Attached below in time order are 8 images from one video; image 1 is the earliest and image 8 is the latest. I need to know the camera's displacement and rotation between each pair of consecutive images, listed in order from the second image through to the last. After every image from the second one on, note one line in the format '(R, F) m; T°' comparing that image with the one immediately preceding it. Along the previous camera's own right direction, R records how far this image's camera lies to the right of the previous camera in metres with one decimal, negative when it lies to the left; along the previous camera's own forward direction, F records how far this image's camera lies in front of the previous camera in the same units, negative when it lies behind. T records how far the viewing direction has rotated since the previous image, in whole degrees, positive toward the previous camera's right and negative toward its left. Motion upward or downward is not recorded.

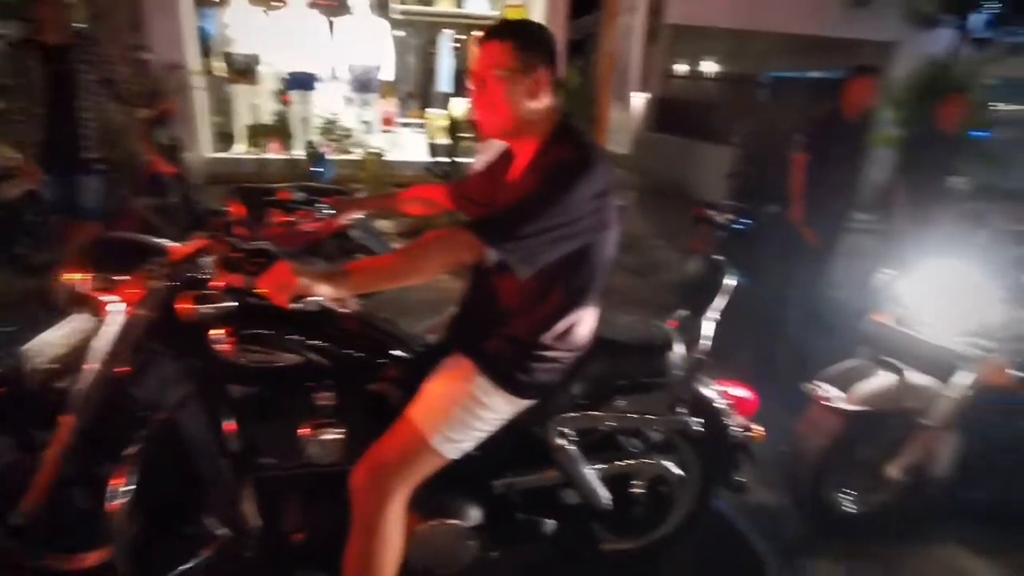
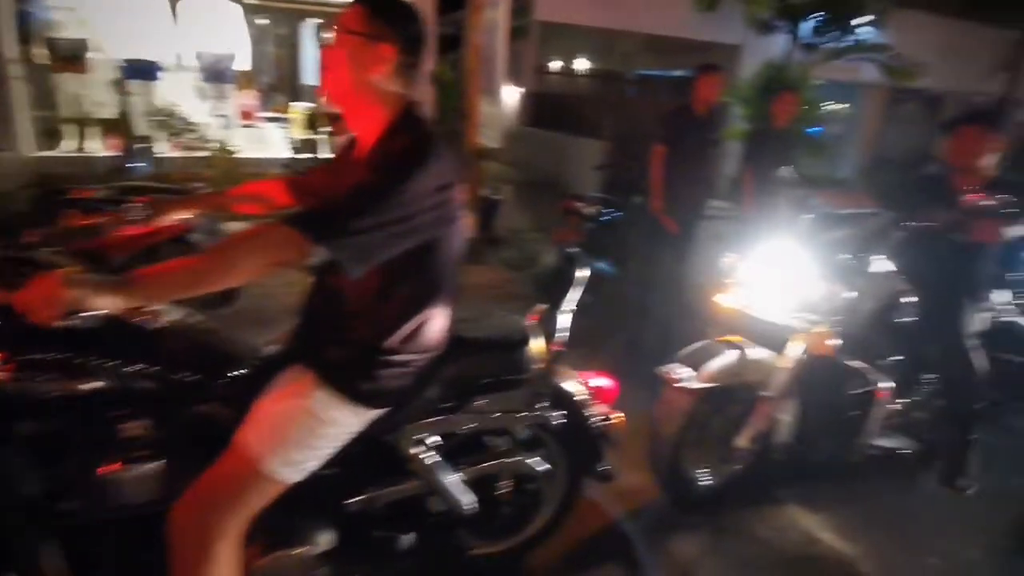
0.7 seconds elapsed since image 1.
(+0.2, +0.1) m; +11°
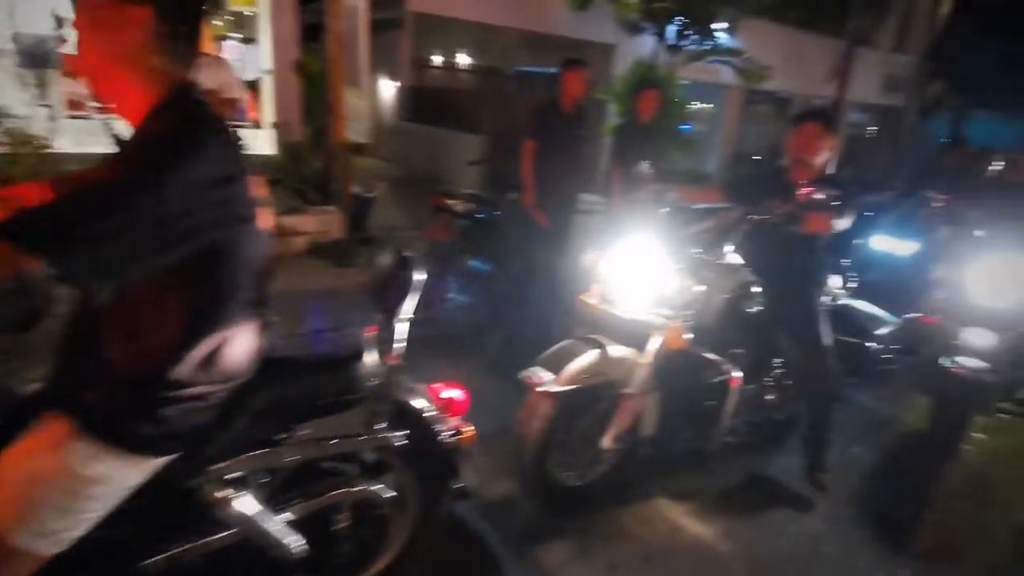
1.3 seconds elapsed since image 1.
(+0.3, +0.2) m; +10°
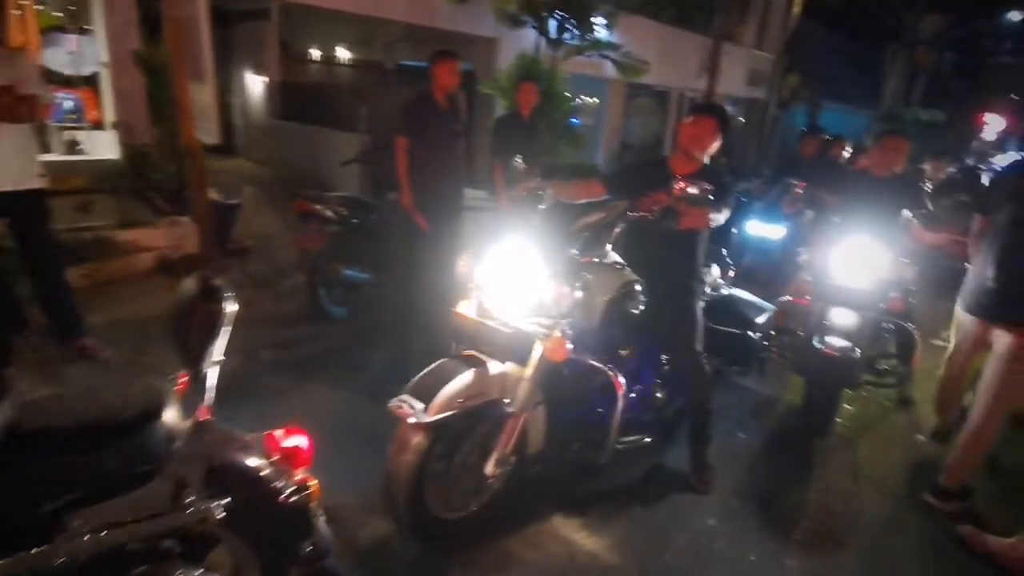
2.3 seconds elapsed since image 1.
(+0.2, +0.3) m; +10°
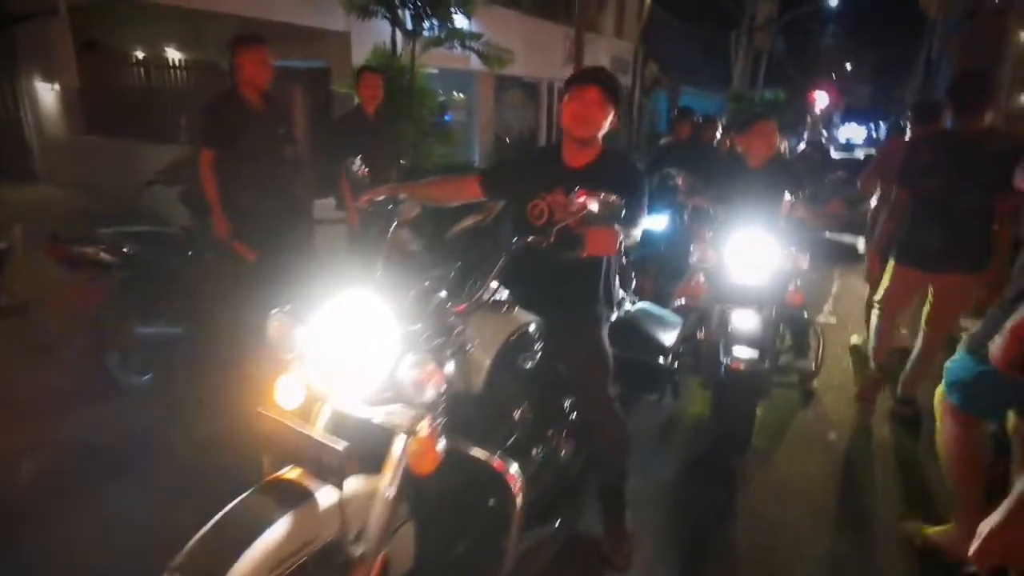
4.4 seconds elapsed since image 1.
(+0.3, +0.9) m; +11°
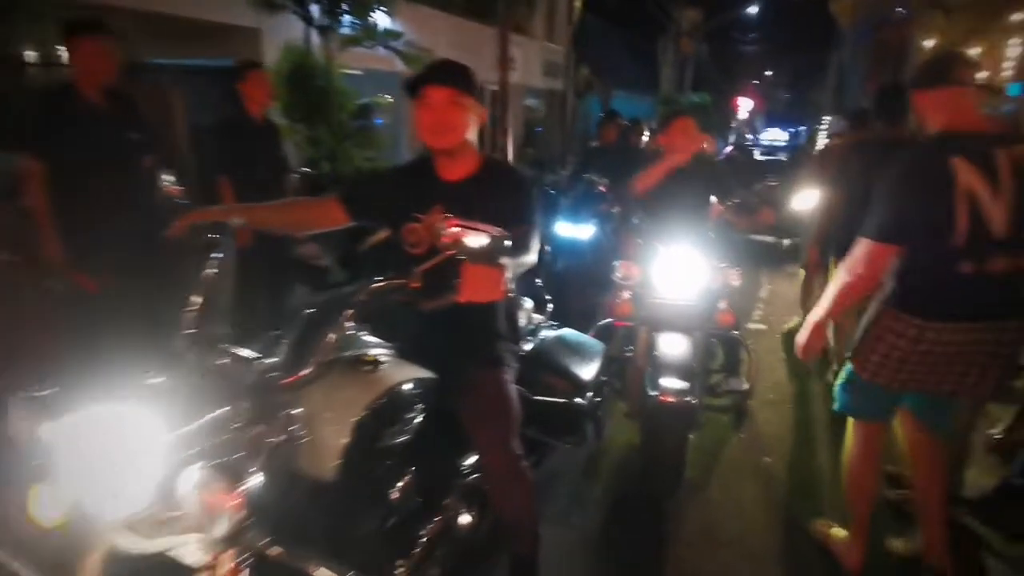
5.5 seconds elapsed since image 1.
(+0.3, +0.5) m; +6°
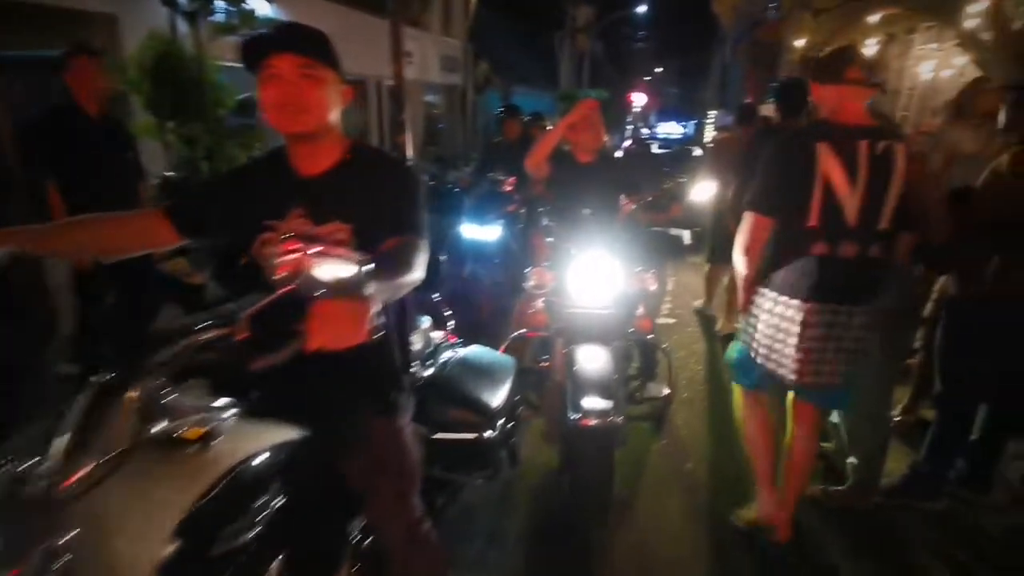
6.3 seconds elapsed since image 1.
(+0.1, +0.4) m; +9°
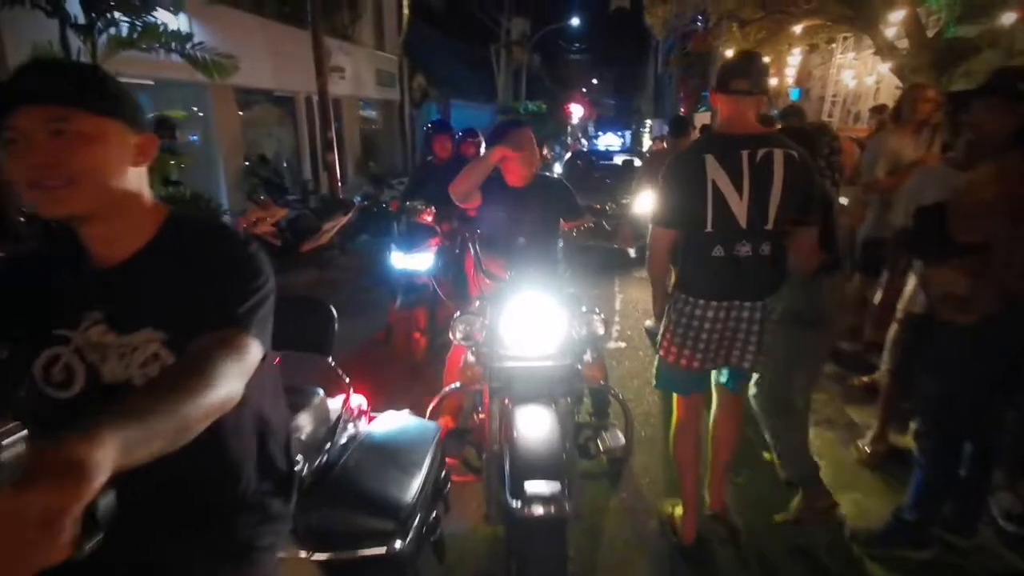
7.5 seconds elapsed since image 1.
(+0.1, +0.6) m; +5°
